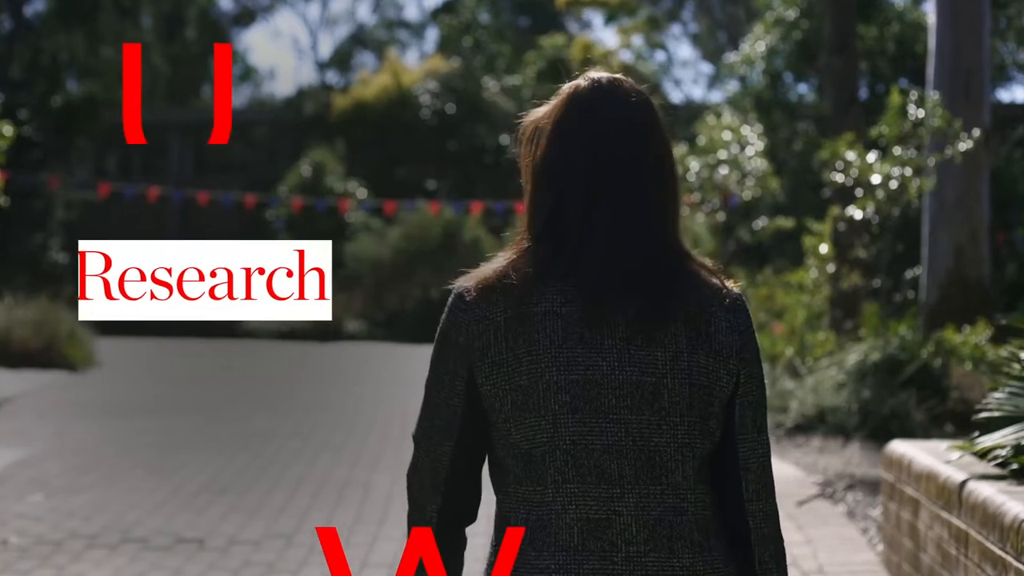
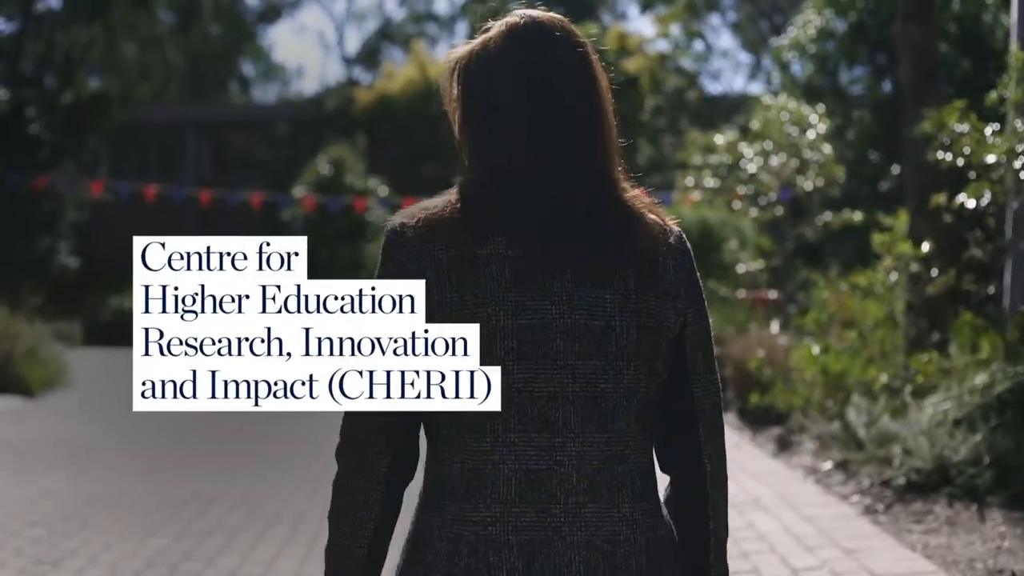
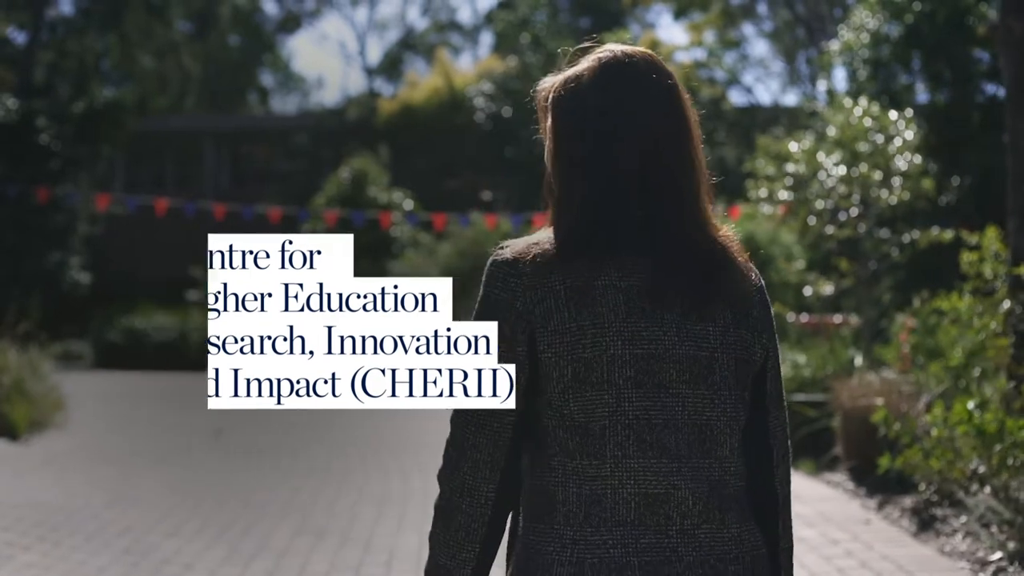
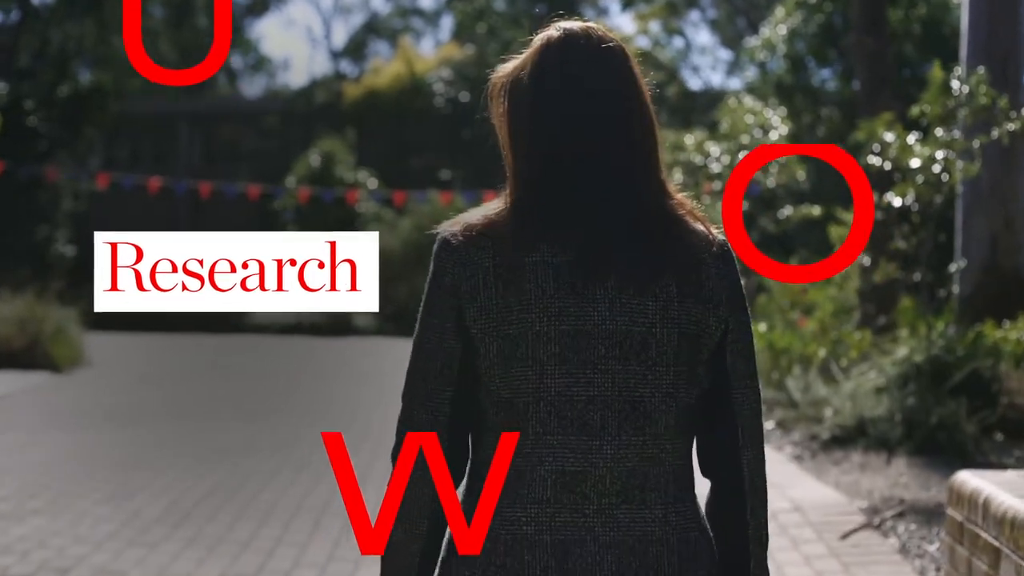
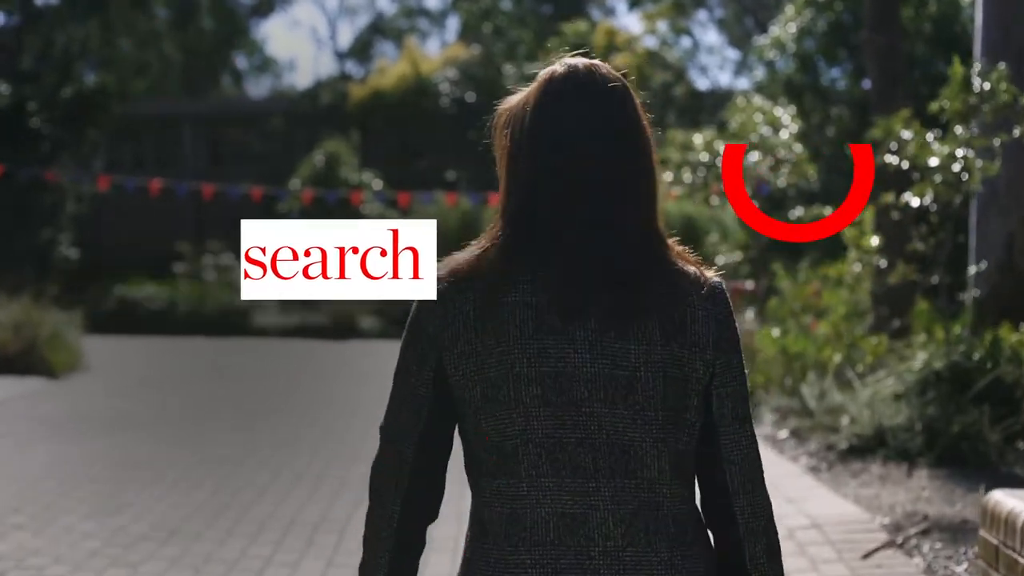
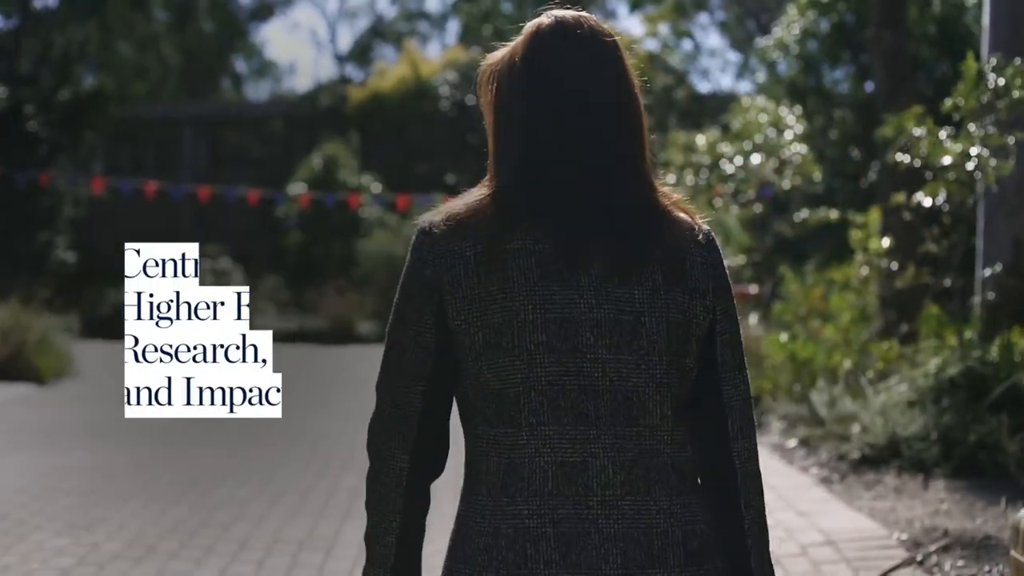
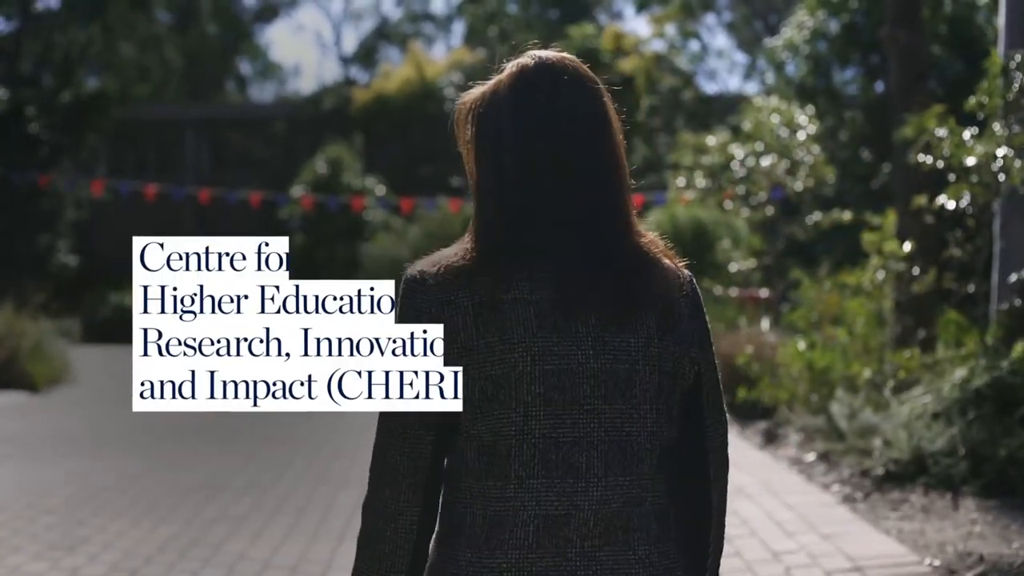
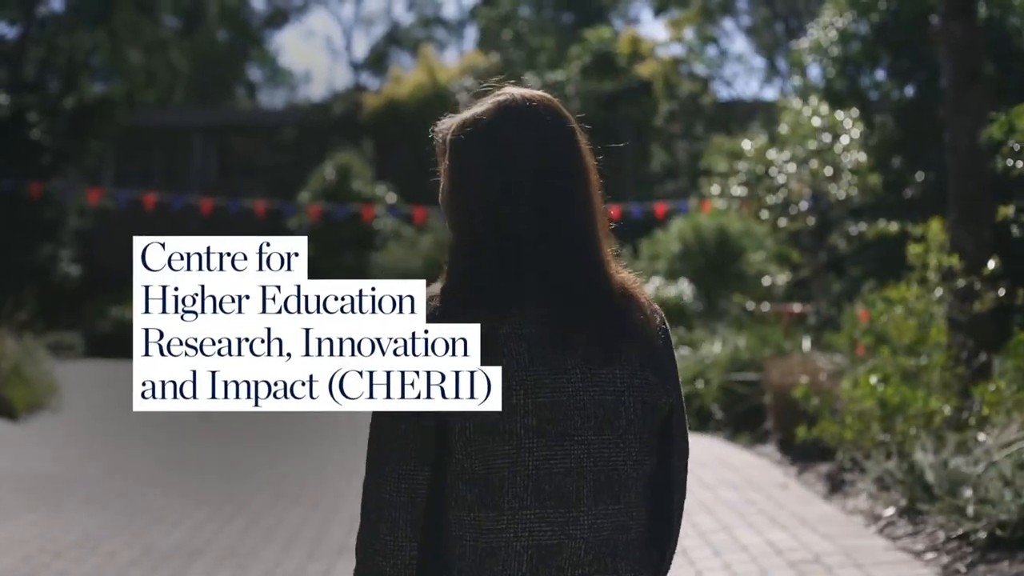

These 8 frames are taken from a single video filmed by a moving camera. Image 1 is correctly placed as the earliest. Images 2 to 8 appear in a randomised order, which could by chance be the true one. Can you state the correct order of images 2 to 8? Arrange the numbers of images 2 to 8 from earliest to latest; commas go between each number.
4, 5, 6, 7, 2, 8, 3
